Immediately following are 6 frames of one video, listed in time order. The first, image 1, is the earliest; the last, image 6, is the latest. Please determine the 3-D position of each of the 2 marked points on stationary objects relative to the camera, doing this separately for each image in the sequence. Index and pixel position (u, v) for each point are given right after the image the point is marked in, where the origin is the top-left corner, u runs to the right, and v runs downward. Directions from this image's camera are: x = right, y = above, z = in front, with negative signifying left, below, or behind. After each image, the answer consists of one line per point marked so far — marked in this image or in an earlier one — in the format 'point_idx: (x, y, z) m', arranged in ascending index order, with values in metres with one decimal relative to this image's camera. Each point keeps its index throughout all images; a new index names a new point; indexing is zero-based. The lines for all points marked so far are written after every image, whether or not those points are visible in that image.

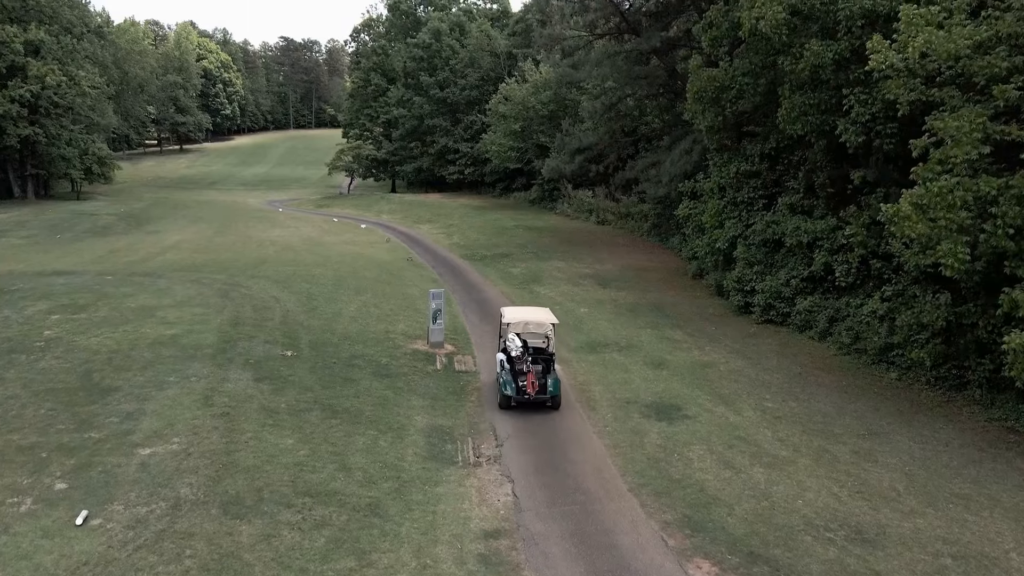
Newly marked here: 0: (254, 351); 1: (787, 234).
0: (-3.5, -0.9, +14.3) m
1: (+4.6, +0.9, +17.5) m
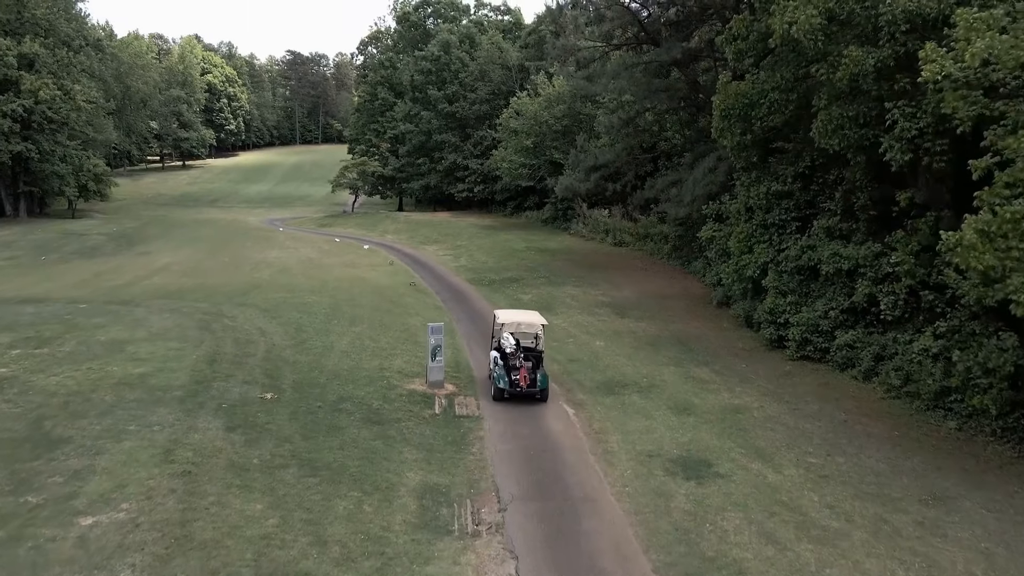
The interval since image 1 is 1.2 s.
0: (-3.4, -1.3, +12.7) m
1: (+4.8, +0.4, +15.9) m
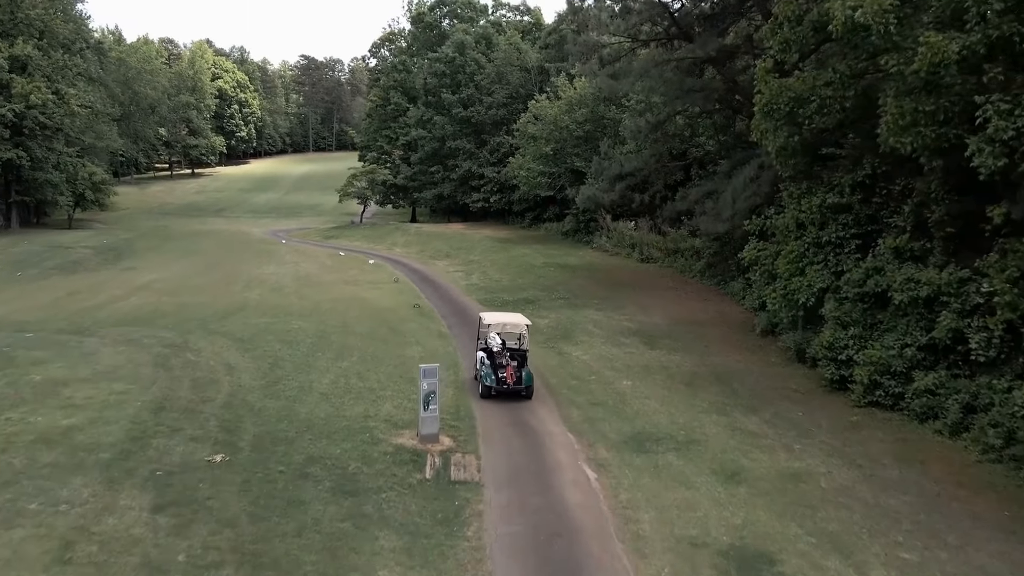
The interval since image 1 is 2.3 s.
0: (-3.4, -1.7, +10.3) m
1: (+4.9, 0.0, +13.3) m
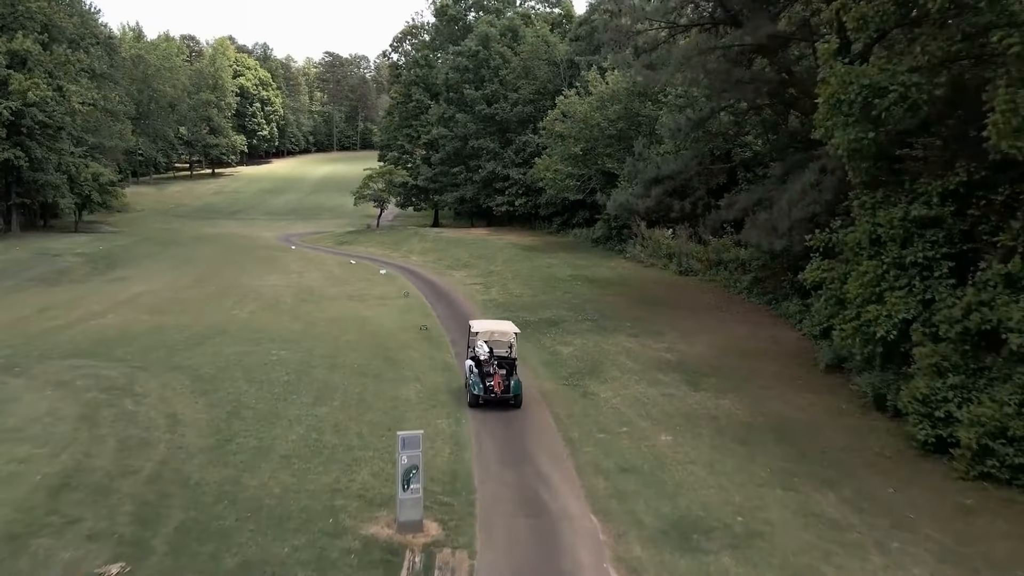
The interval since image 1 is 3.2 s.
0: (-3.4, -2.0, +7.7) m
1: (+5.0, -0.4, +10.4) m
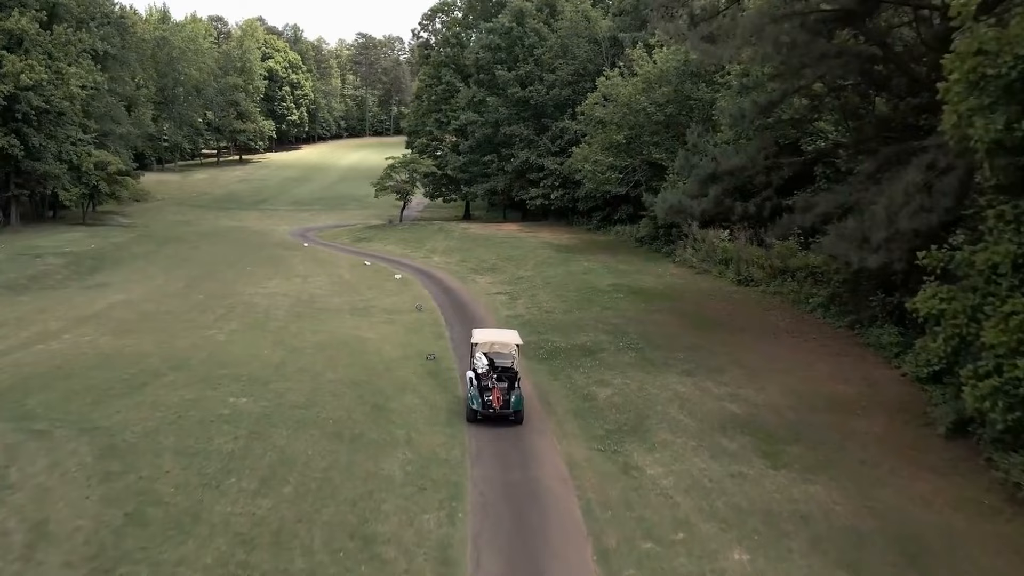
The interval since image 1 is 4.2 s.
0: (-3.5, -2.5, +4.4) m
1: (+5.0, -0.9, +6.7) m
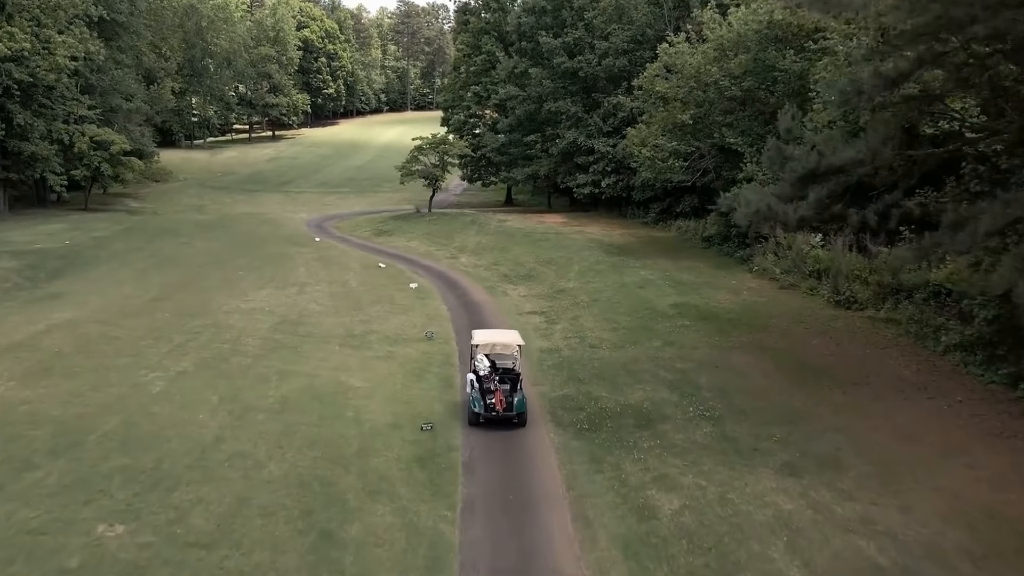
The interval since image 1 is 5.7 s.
0: (-3.8, -3.3, +0.2) m
1: (+4.8, -1.7, +2.0) m
